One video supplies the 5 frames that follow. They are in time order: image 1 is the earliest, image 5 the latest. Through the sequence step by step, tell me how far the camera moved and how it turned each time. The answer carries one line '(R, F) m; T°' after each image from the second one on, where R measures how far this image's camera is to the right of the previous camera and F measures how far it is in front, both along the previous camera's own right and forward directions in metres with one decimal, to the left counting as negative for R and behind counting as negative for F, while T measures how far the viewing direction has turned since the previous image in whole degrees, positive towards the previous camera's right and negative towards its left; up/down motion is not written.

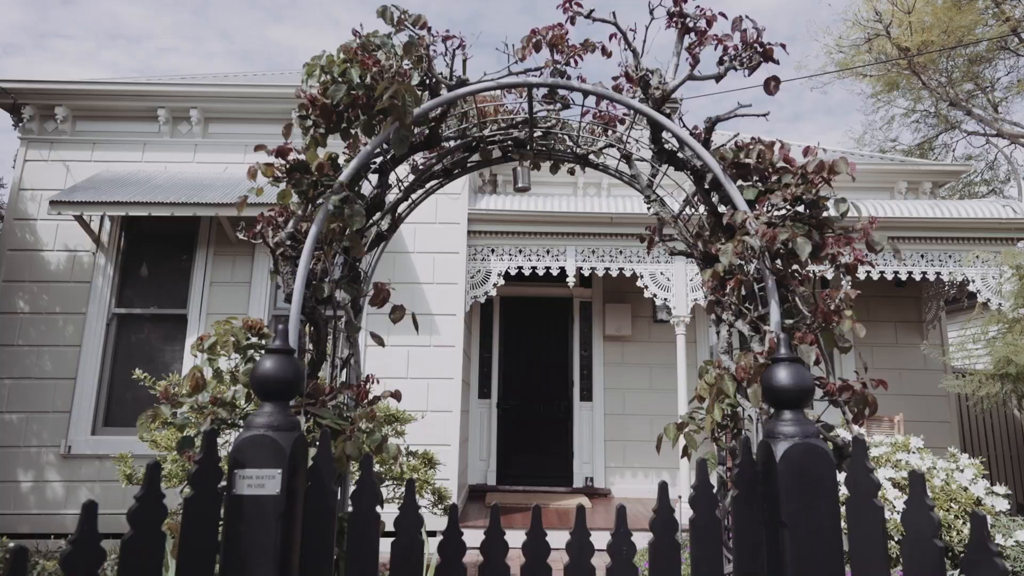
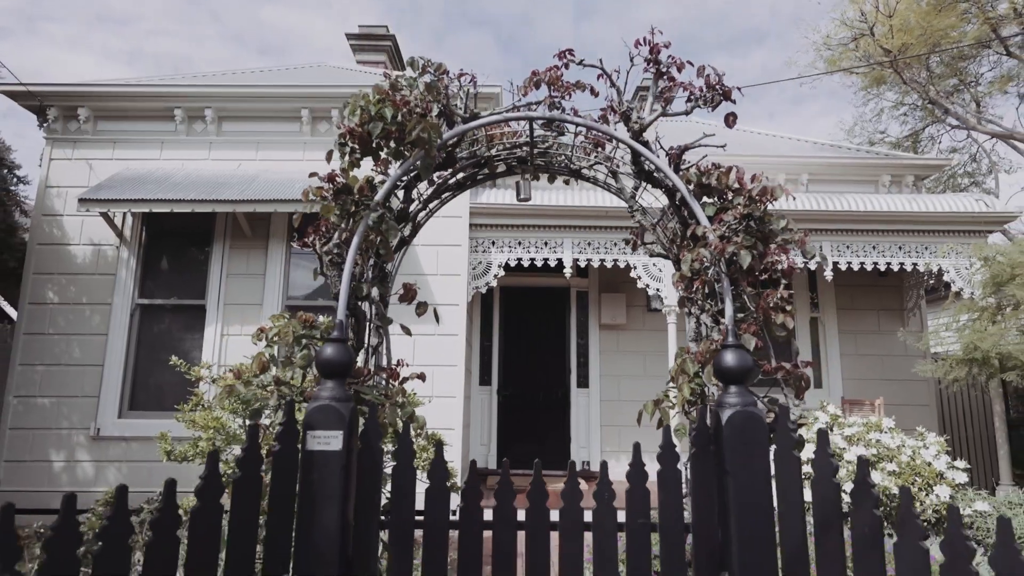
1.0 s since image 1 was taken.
(0.0, -0.3) m; 0°
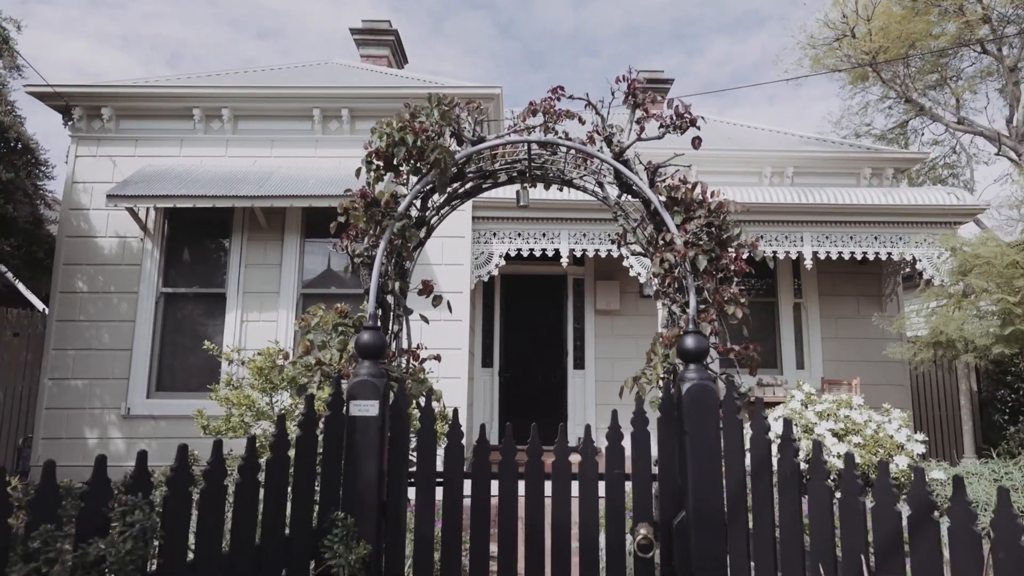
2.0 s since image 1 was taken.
(0.0, -0.4) m; 0°
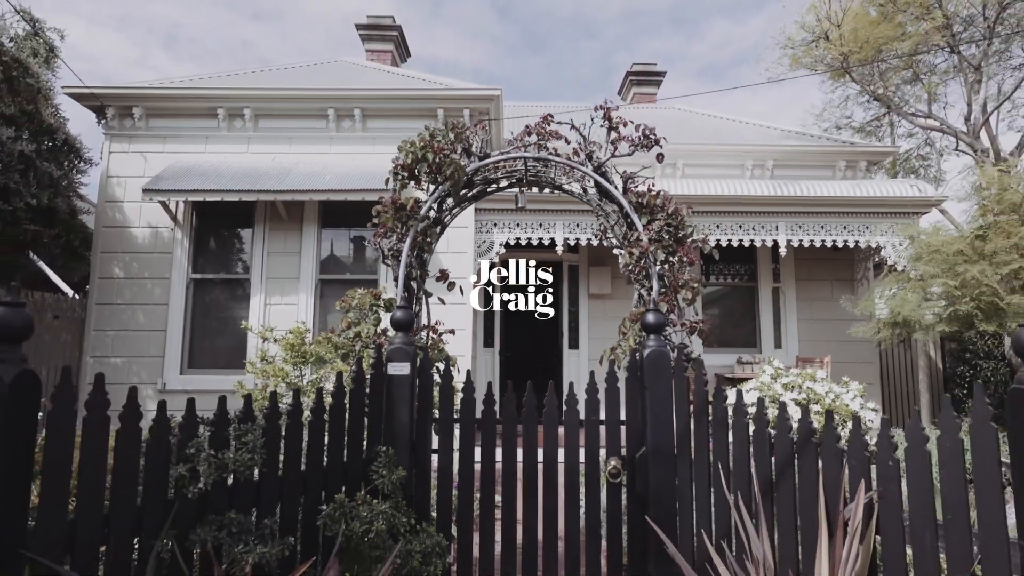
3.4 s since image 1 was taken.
(0.0, -0.6) m; 0°
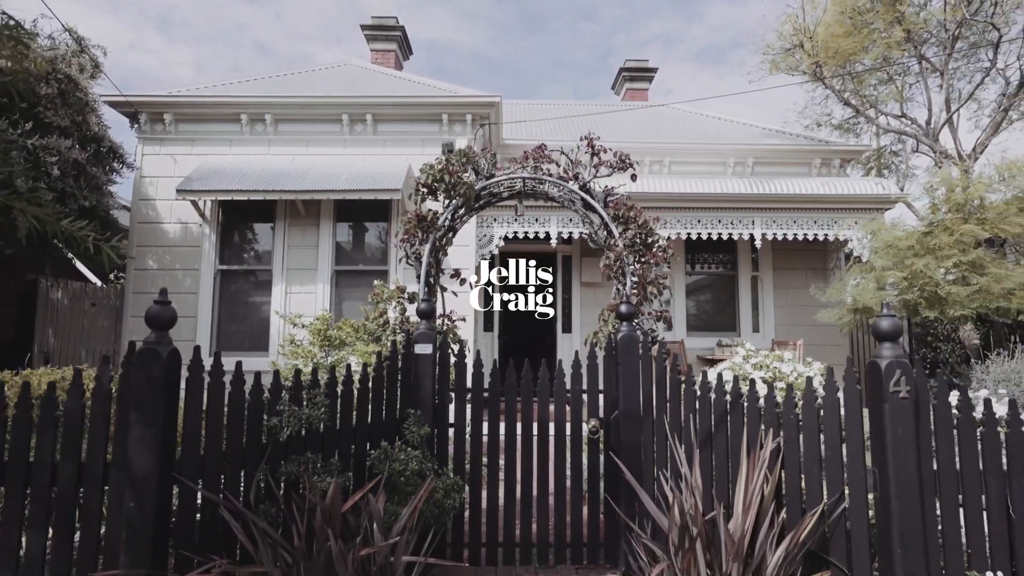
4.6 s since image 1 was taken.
(0.0, -0.7) m; 0°
